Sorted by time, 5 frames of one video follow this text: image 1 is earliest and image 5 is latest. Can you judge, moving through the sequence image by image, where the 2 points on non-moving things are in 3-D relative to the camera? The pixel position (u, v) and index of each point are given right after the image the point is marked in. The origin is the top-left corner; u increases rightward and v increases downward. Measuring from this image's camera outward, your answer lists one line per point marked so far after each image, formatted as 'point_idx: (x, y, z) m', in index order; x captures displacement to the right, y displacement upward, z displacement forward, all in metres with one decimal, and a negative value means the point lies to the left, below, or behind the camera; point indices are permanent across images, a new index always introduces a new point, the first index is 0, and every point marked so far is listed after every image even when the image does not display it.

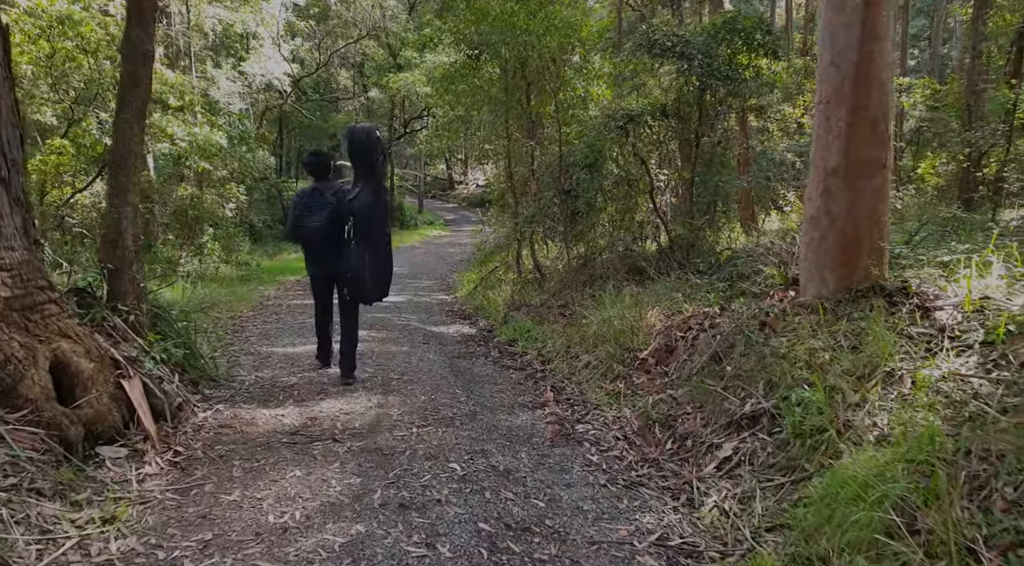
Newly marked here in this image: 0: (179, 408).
0: (-2.2, -0.9, +5.3) m
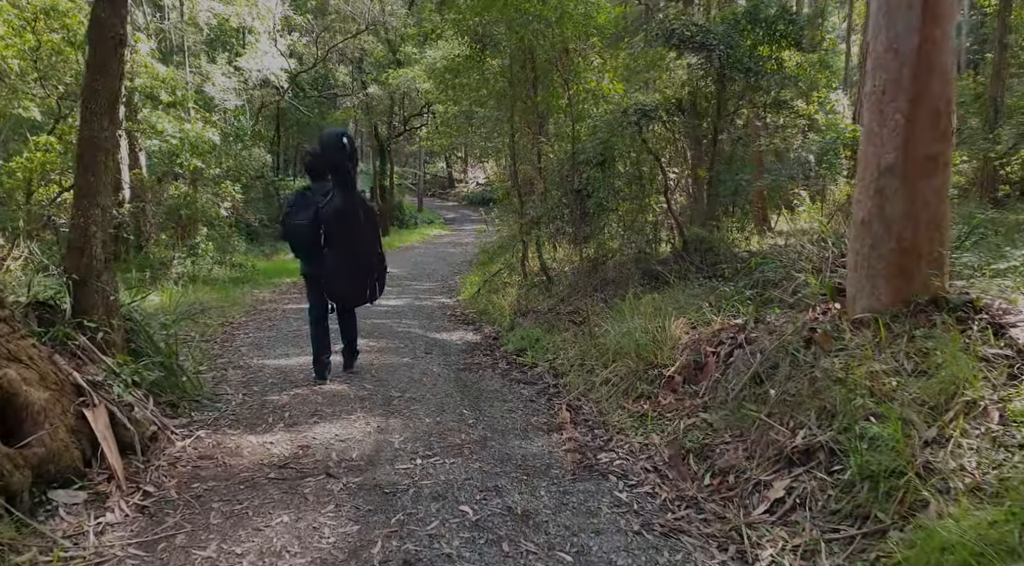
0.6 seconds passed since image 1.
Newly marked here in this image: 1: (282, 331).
0: (-2.2, -0.9, +4.8) m
1: (-2.7, -0.6, +9.3) m
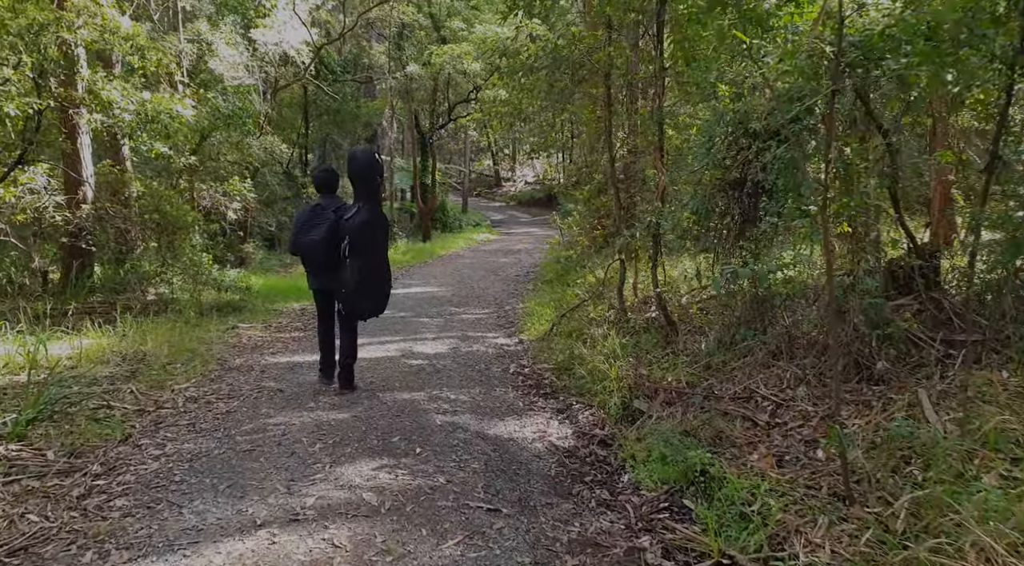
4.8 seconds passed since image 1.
0: (-1.6, -1.4, +0.7) m
1: (-1.9, -1.0, +5.3) m
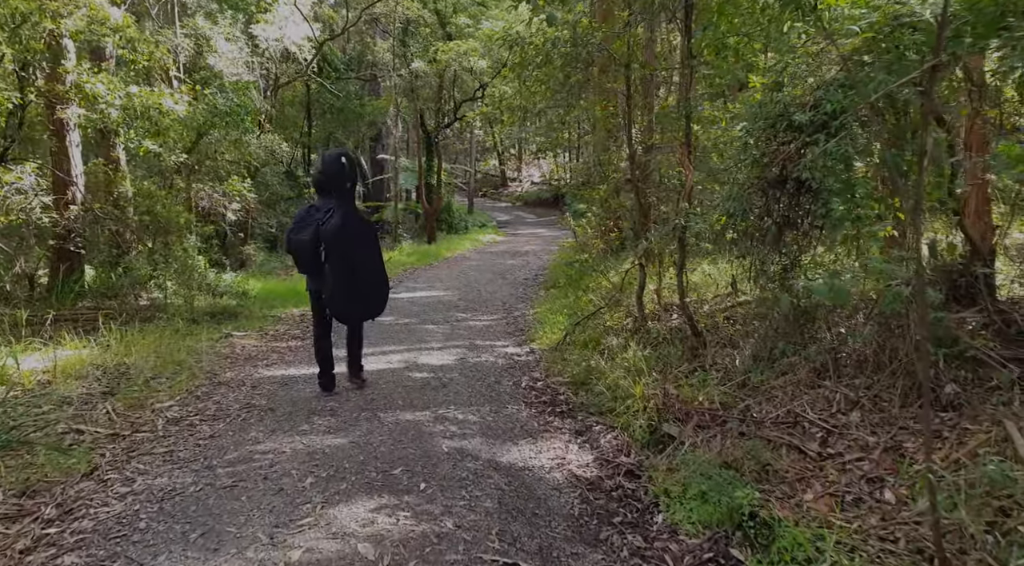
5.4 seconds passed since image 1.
0: (-1.5, -1.4, +0.1) m
1: (-1.8, -1.0, +4.7) m
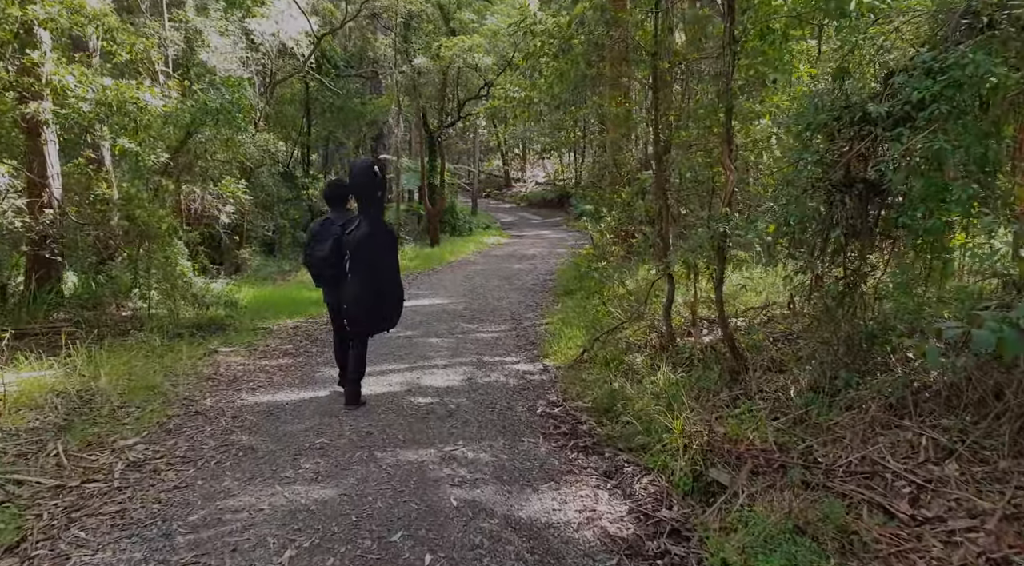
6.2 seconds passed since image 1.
0: (-1.4, -1.5, -0.7) m
1: (-1.6, -1.2, +3.9) m
